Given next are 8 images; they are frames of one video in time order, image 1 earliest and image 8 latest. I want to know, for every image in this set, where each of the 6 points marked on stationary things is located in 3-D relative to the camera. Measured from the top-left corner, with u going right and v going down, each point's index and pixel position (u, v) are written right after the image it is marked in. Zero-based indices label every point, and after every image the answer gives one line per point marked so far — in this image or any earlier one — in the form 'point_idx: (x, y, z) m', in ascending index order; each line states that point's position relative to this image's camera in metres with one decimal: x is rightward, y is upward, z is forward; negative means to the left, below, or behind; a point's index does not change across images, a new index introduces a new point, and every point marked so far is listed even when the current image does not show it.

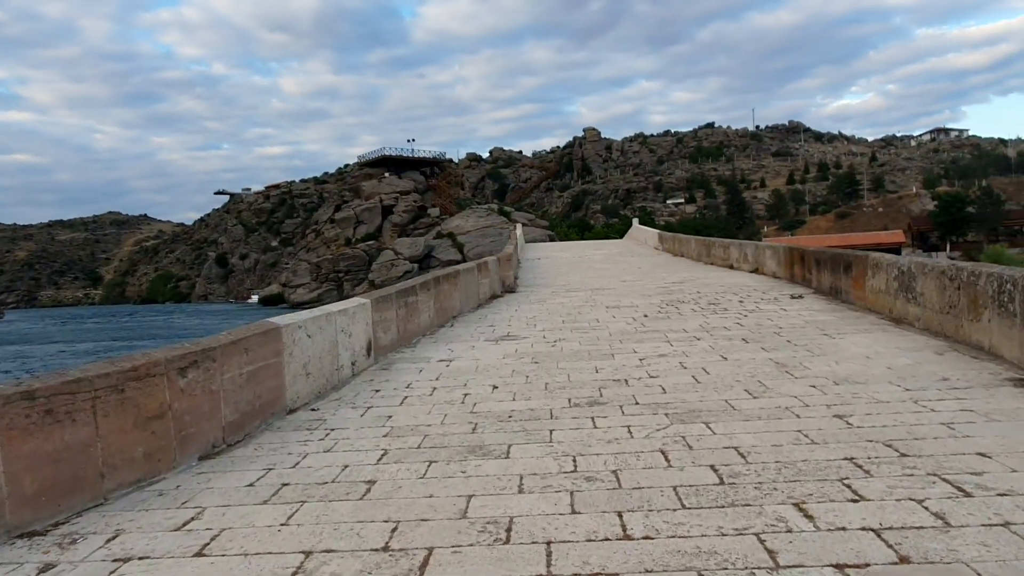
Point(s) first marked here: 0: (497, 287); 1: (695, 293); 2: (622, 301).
0: (-0.3, 0.0, +13.3) m
1: (+3.1, -0.1, +12.3) m
2: (+1.7, -0.2, +11.4) m
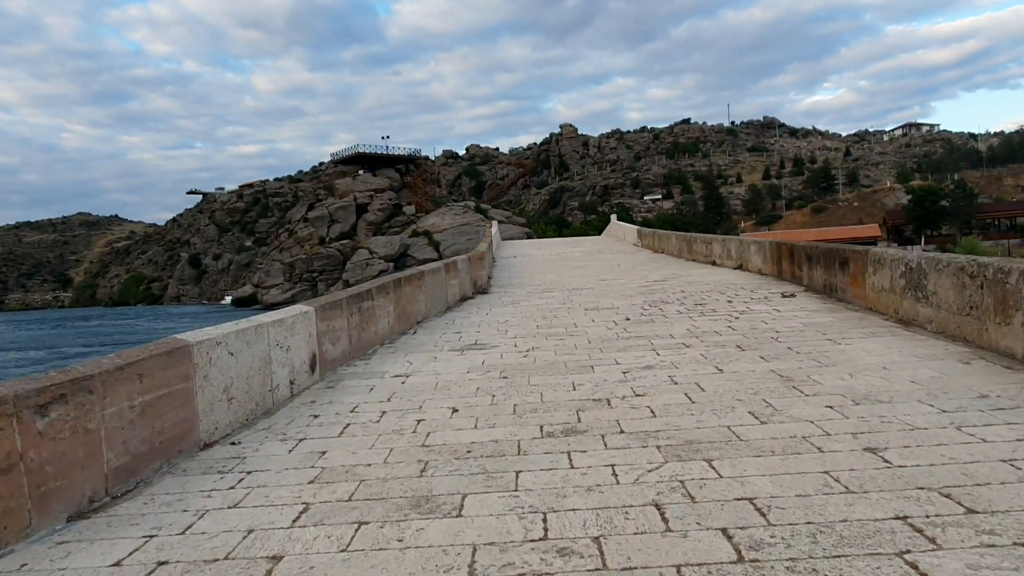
0: (-0.7, 0.0, +12.4) m
1: (+2.6, -0.1, +11.5) m
2: (+1.2, -0.2, +10.6) m
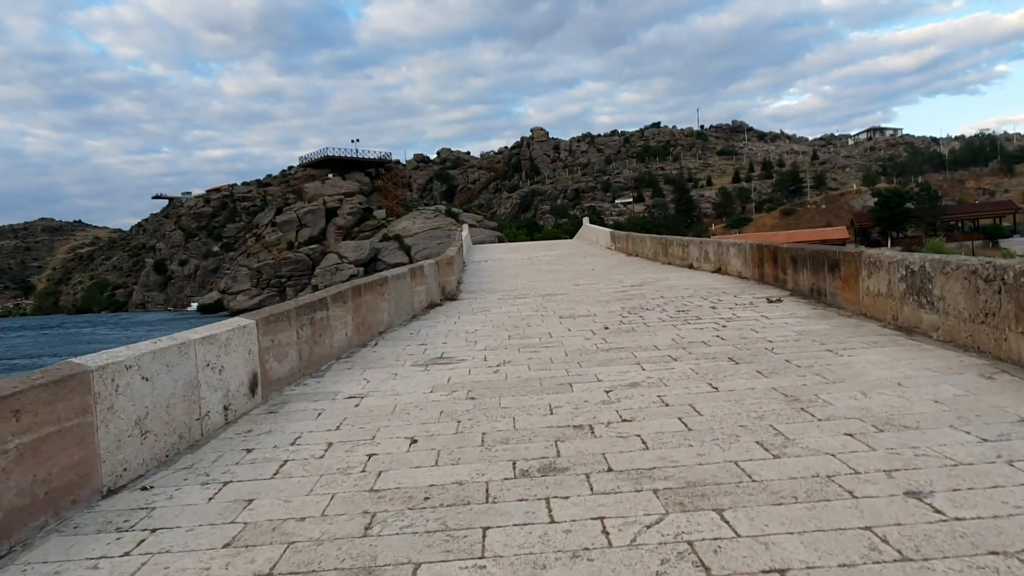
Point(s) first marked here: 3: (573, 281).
0: (-1.2, -0.1, +11.7) m
1: (+2.2, -0.1, +10.9) m
2: (+0.8, -0.3, +9.9) m
3: (+1.3, +0.1, +14.6) m
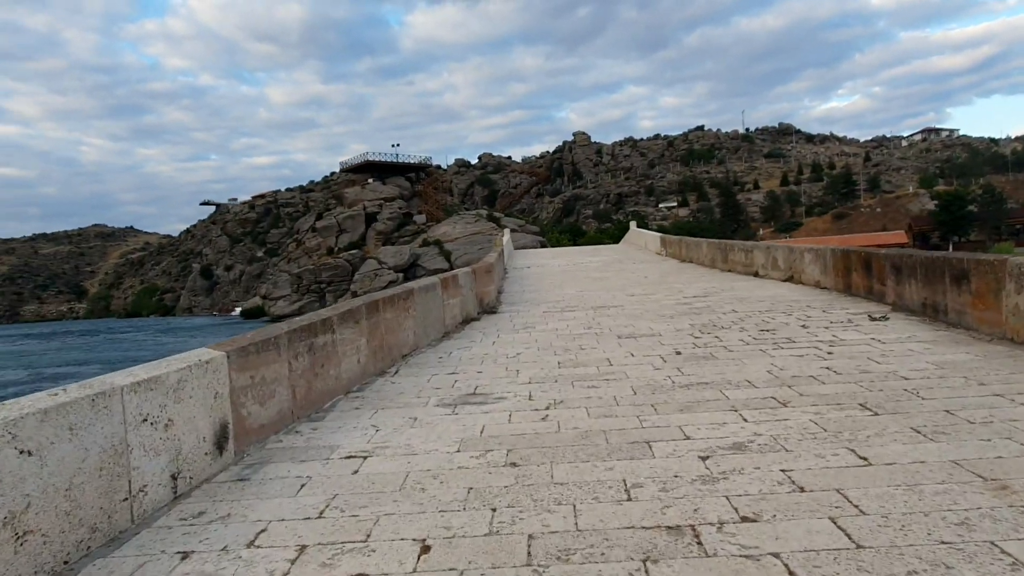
0: (-0.6, -0.3, +10.3) m
1: (+2.8, -0.3, +9.4) m
2: (+1.4, -0.5, +8.4) m
3: (+2.1, -0.1, +13.1) m
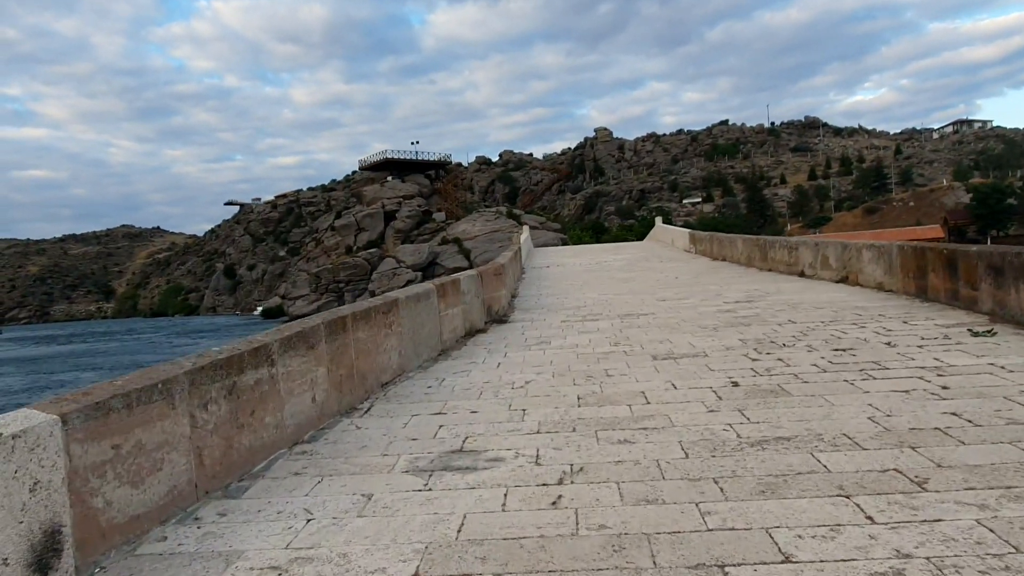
0: (-0.4, -0.4, +8.8) m
1: (+2.9, -0.4, +7.8) m
2: (+1.5, -0.5, +6.9) m
3: (+2.3, -0.1, +11.5) m
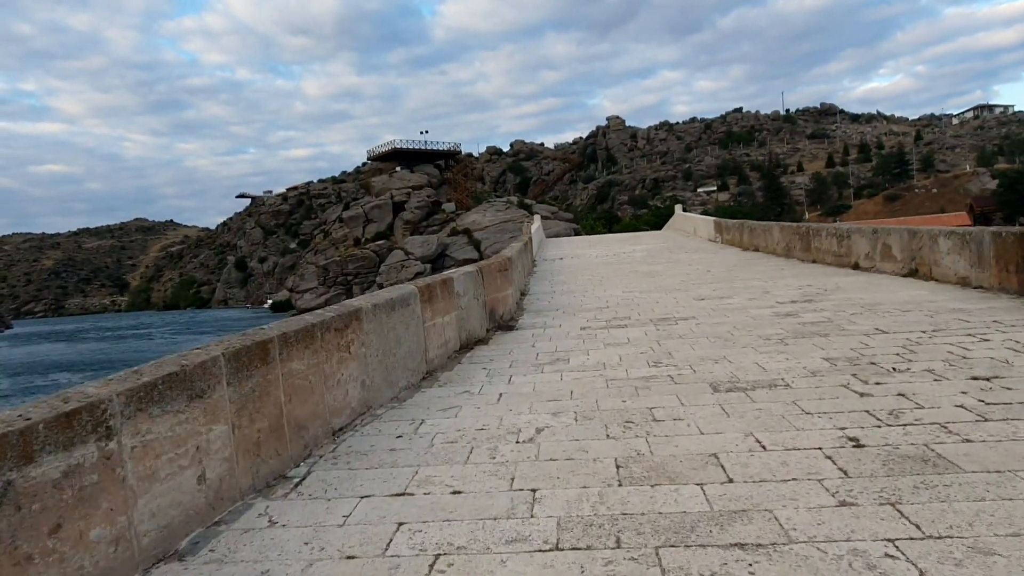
0: (-0.3, -0.4, +7.1) m
1: (+3.0, -0.4, +6.0) m
2: (+1.5, -0.5, +5.2) m
3: (+2.4, -0.1, +9.8) m
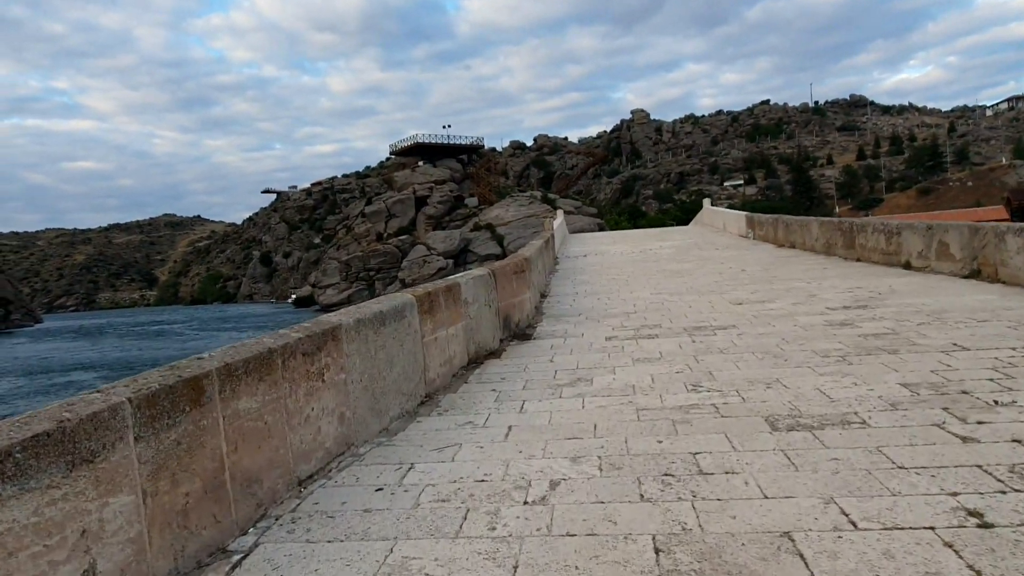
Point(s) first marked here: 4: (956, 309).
0: (-0.2, -0.4, +6.3) m
1: (+3.1, -0.4, +5.1) m
2: (+1.6, -0.6, +4.3) m
3: (+2.6, -0.1, +8.9) m
4: (+4.1, -0.2, +6.7) m
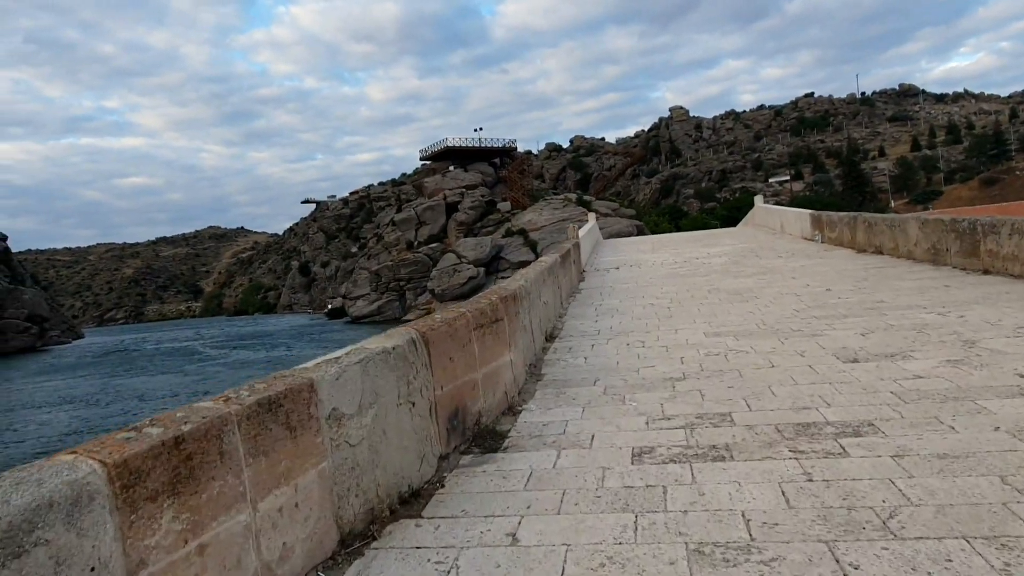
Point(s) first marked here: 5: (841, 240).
0: (-0.5, -0.8, +3.3) m
1: (+2.7, -0.7, +1.9) m
2: (+1.2, -0.9, +1.2) m
3: (+2.5, -0.4, +5.7) m
4: (+3.8, -0.5, +3.5) m
5: (+6.5, +0.9, +14.2) m
